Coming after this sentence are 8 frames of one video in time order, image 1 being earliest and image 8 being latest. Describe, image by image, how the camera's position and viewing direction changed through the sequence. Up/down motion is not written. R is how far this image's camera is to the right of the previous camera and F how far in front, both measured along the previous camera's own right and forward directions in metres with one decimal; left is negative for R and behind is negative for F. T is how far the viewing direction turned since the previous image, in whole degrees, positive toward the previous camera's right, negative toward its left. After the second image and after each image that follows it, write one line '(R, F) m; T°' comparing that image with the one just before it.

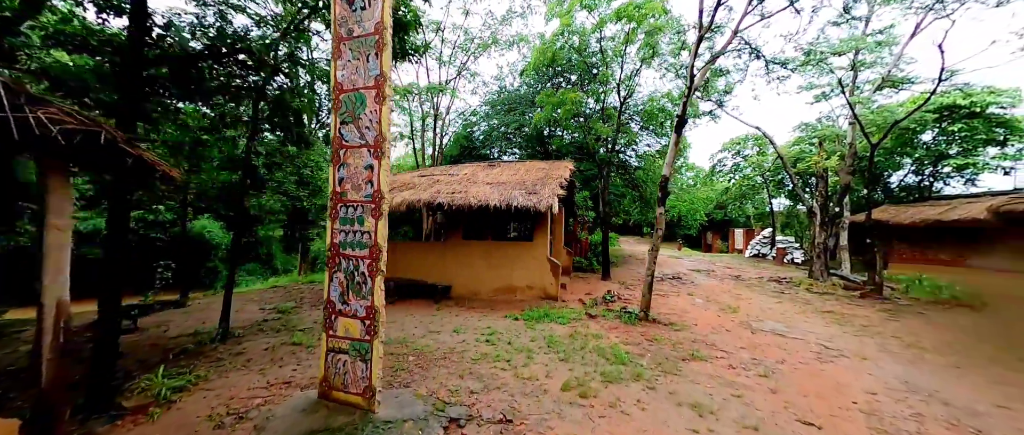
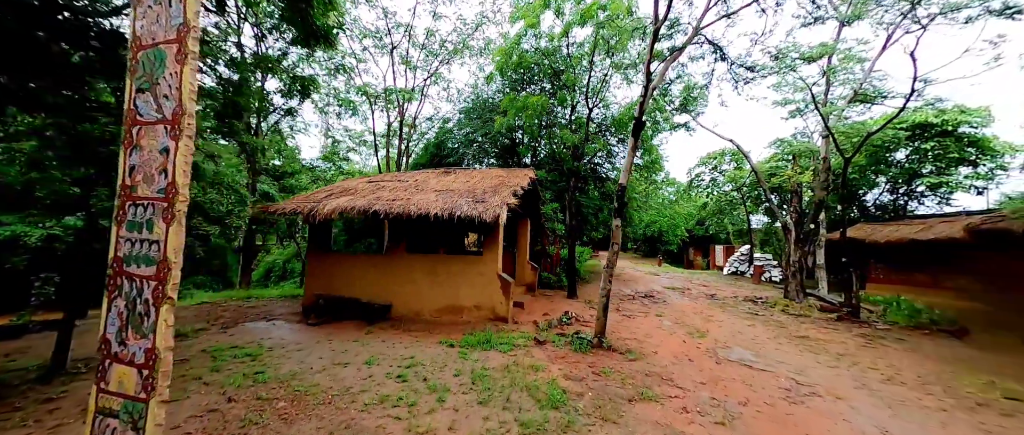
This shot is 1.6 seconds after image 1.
(+0.8, +0.7) m; +2°
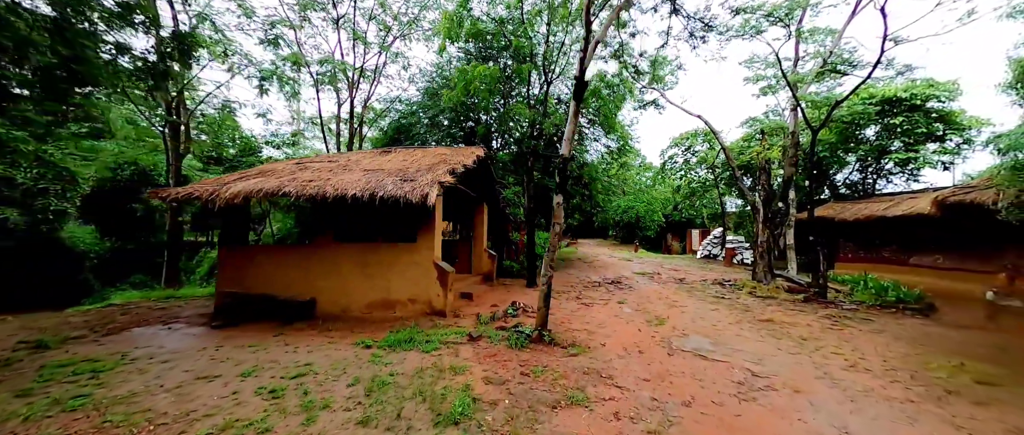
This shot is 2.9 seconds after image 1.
(+0.8, +0.7) m; +2°
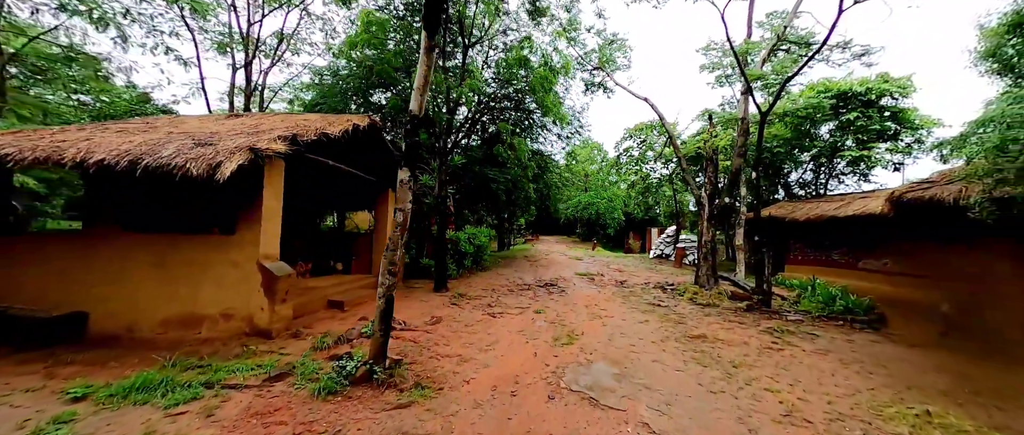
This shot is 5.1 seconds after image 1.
(+1.5, +1.5) m; +4°
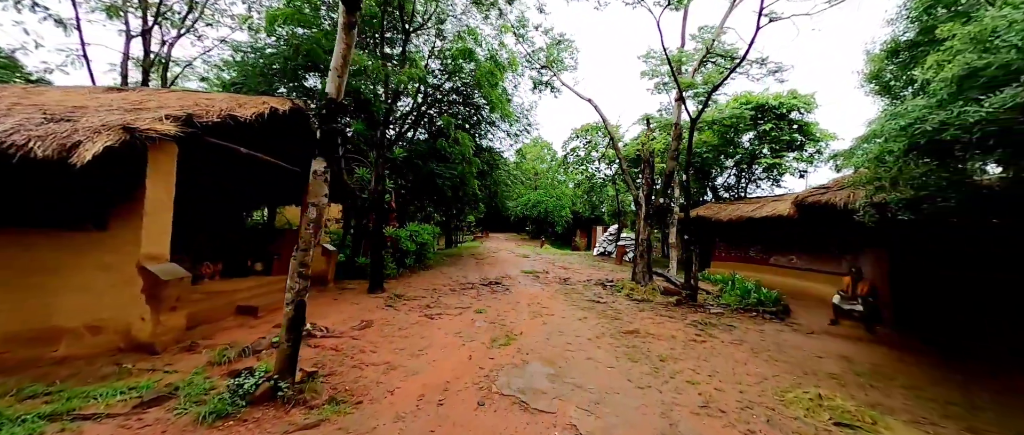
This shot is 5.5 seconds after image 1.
(+0.2, +0.2) m; +8°
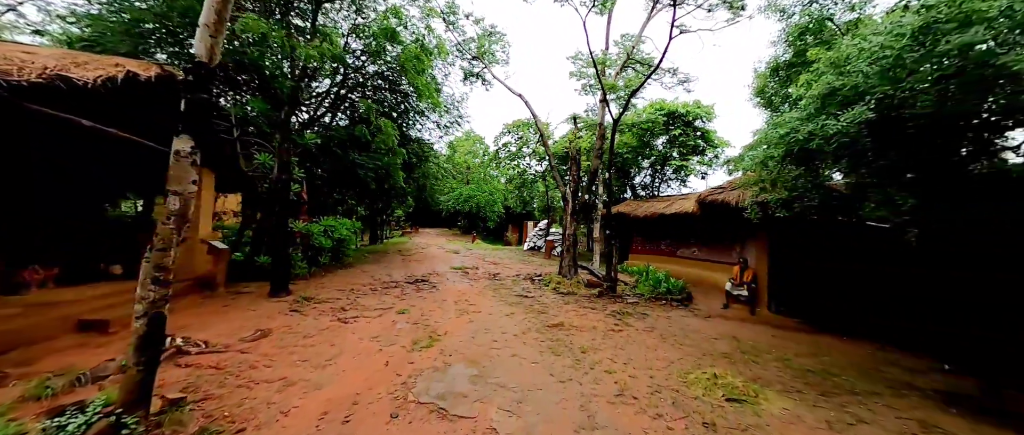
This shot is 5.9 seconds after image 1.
(+0.1, +0.2) m; +11°
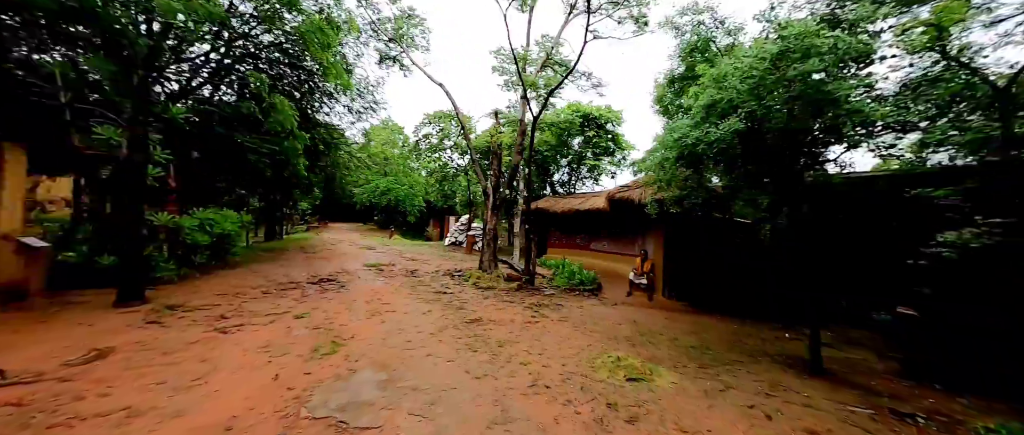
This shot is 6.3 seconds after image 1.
(+0.1, +0.1) m; +12°
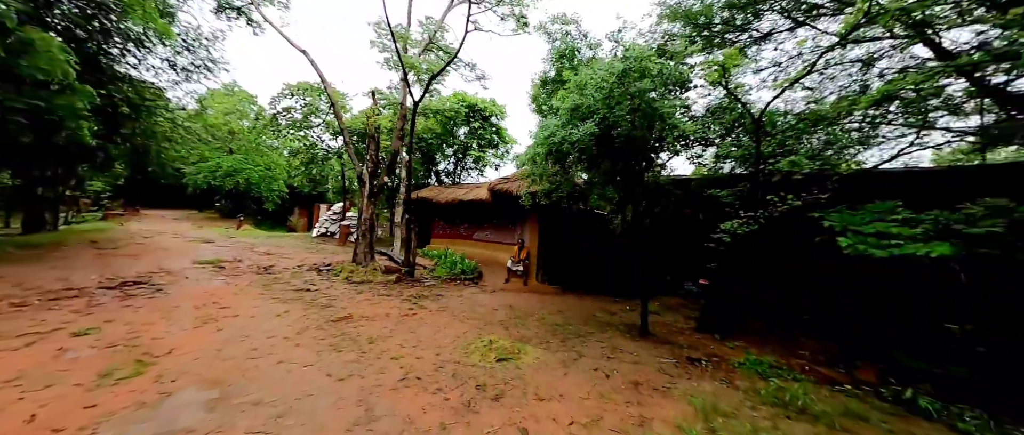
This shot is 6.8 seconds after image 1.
(+0.2, 0.0) m; +19°
